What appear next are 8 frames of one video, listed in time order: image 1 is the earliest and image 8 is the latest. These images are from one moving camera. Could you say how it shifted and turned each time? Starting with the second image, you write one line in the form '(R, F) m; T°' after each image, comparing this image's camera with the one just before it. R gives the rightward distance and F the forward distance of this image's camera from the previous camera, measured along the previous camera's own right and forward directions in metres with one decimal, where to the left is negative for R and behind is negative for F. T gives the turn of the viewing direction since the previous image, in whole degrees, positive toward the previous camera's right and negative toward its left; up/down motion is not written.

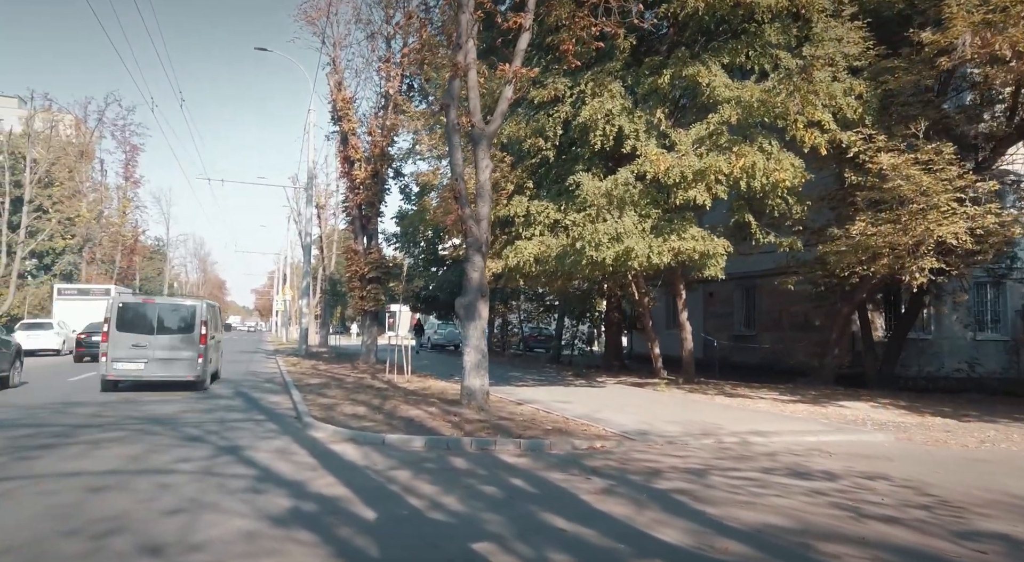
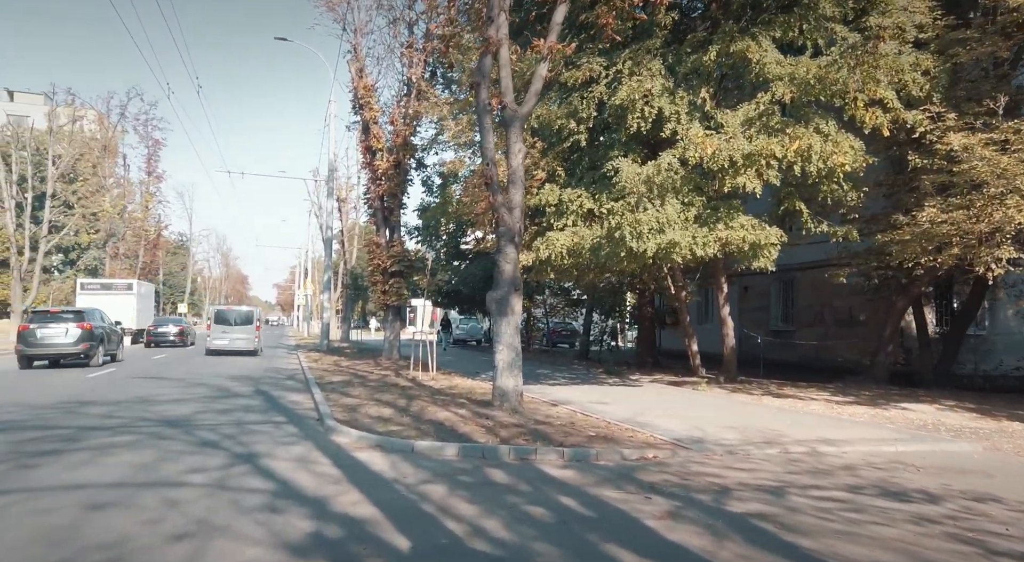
(-0.3, +0.9) m; -2°
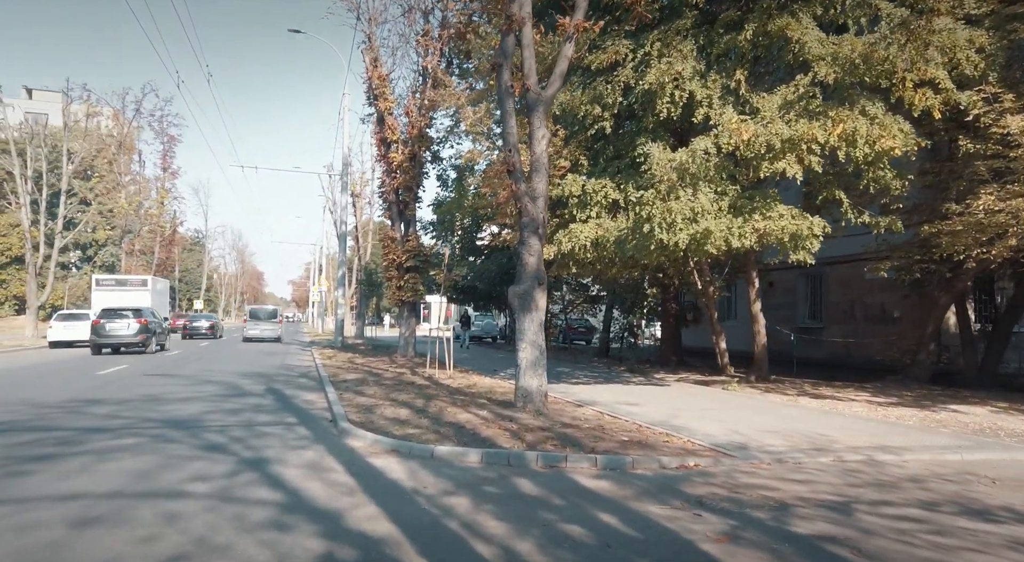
(-0.2, +0.7) m; -1°
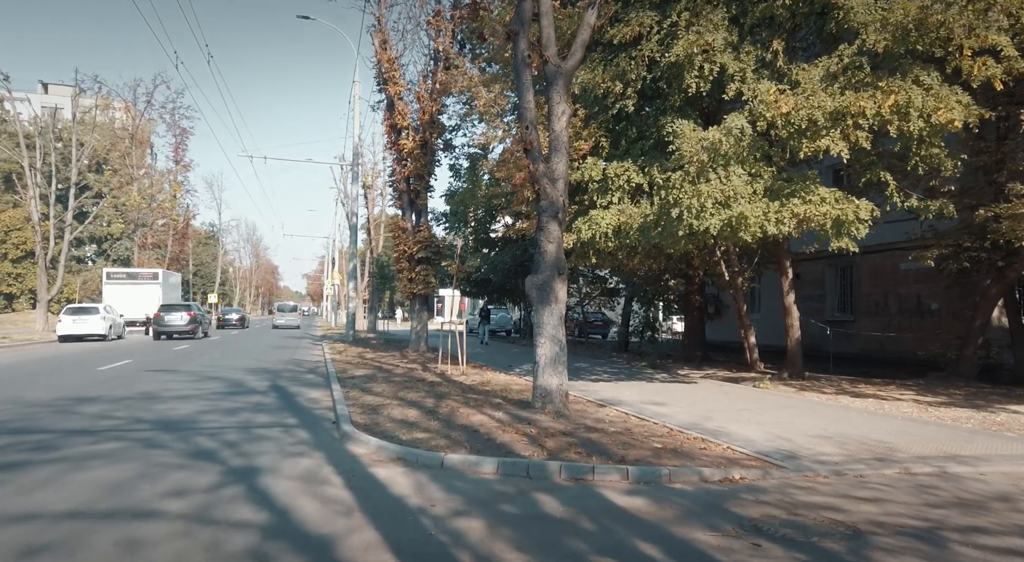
(-0.1, +0.9) m; -1°
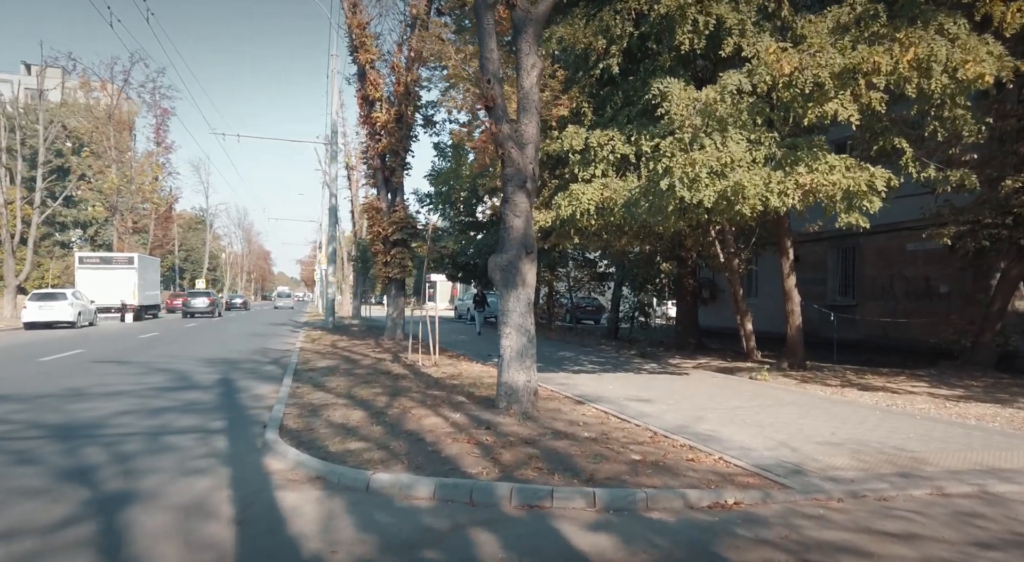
(+0.5, +1.4) m; 0°
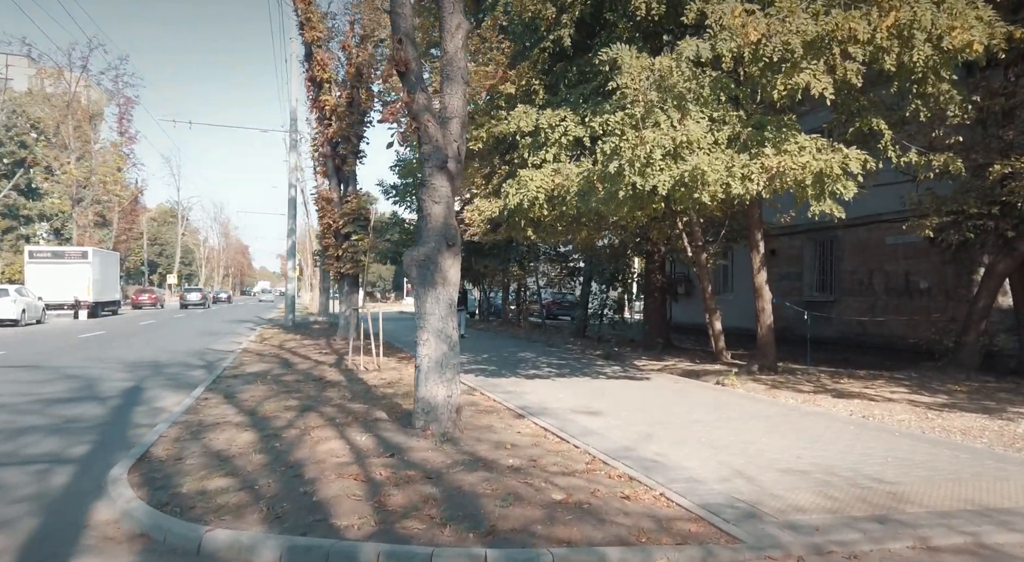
(+0.8, +1.3) m; +1°
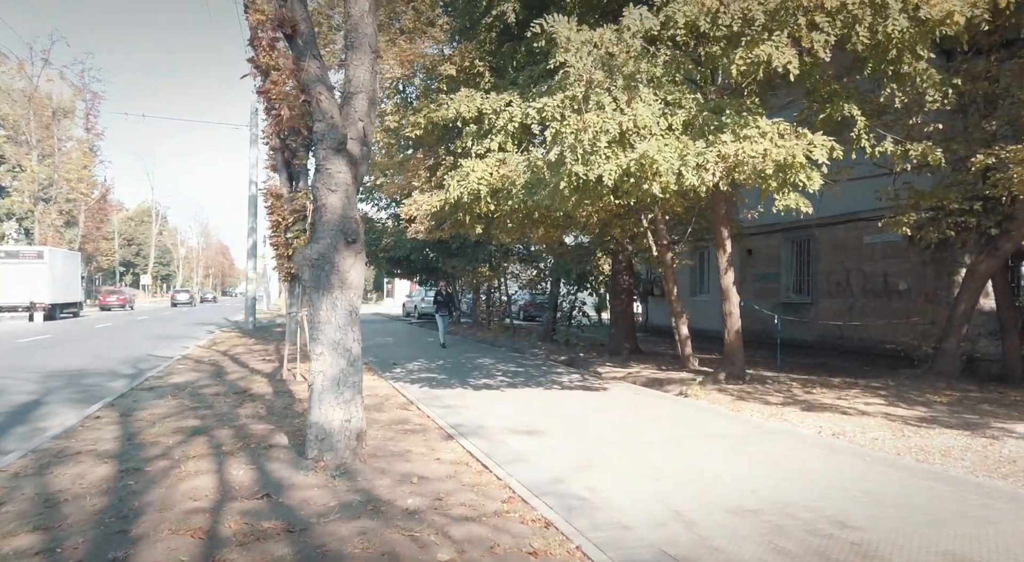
(+0.8, +1.1) m; +1°
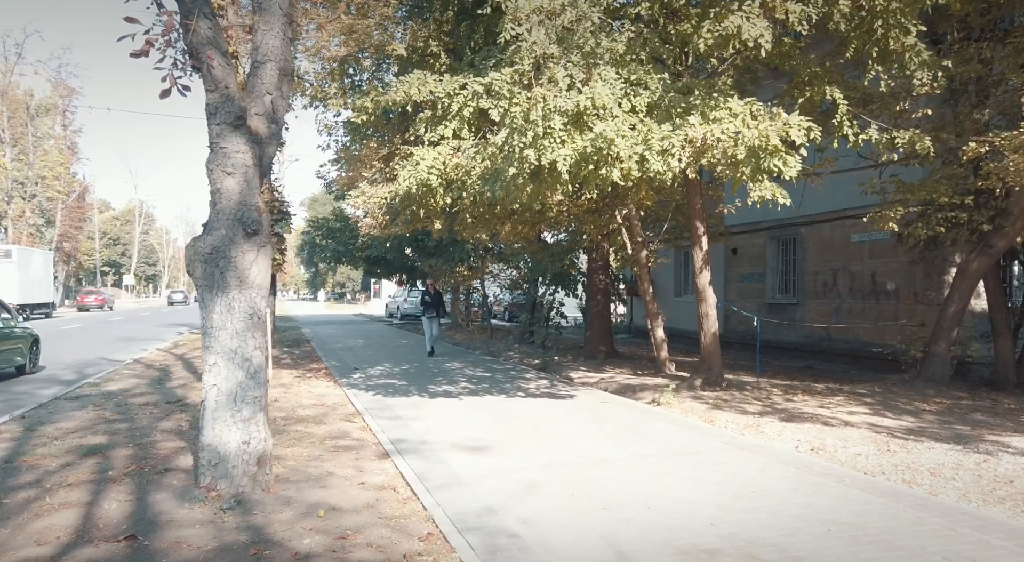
(+0.6, +0.9) m; +1°
